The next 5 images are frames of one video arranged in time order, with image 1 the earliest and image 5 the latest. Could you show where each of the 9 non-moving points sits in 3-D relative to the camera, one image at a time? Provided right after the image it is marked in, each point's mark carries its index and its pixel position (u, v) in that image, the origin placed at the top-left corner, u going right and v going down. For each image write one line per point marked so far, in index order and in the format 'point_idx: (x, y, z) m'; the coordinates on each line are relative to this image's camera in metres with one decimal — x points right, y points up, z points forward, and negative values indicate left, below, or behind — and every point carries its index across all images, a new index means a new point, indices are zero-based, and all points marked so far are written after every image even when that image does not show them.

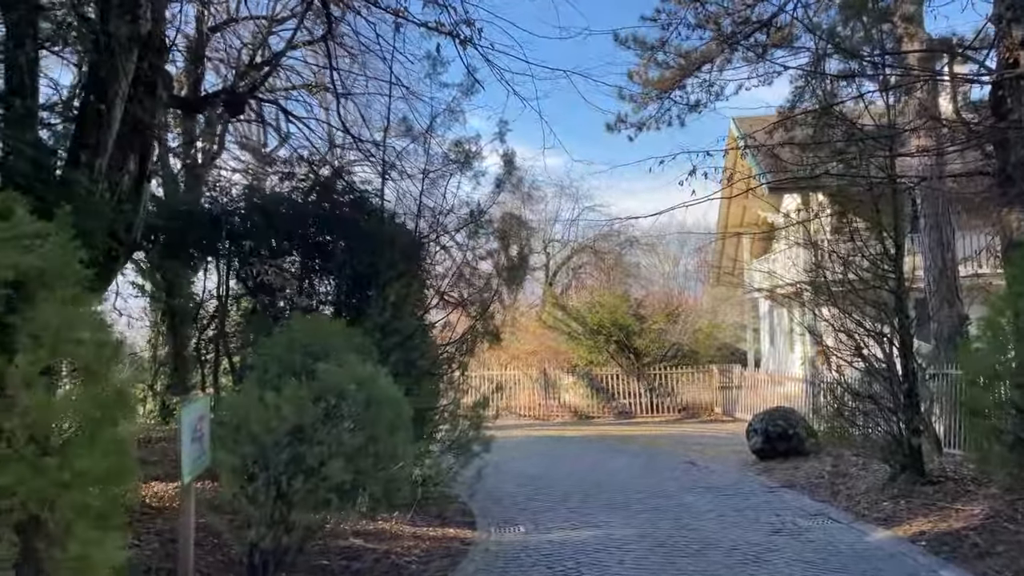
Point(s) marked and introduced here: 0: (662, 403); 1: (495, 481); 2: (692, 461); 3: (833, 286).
0: (+3.8, -2.9, +19.2) m
1: (-0.2, -2.6, +10.0) m
2: (+2.8, -2.7, +11.8) m
3: (+4.0, 0.0, +9.5) m
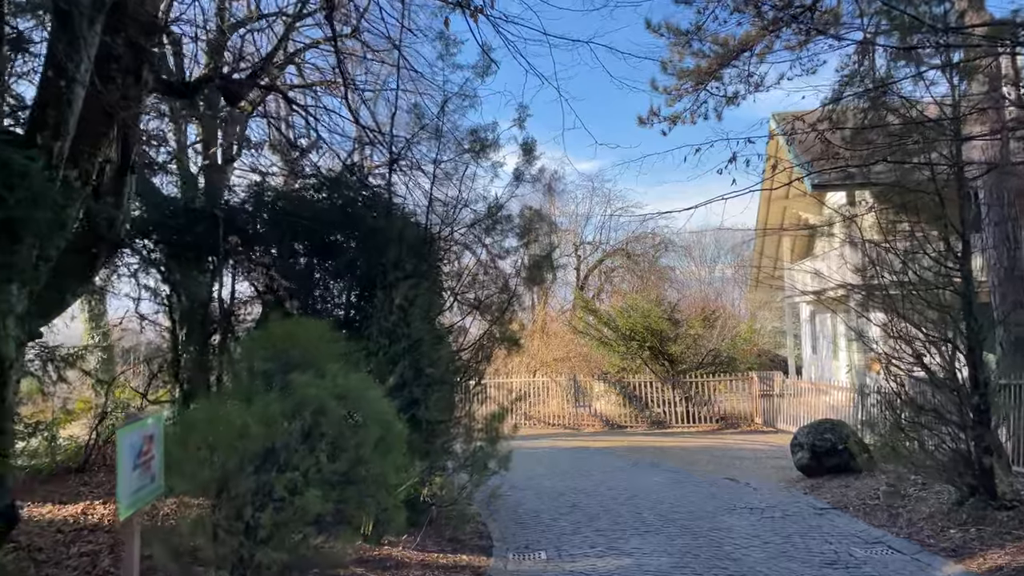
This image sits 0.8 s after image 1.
0: (+4.5, -3.0, +18.3) m
1: (+0.1, -2.6, +9.2) m
2: (+3.2, -2.7, +10.9) m
3: (+4.3, 0.0, +8.6) m
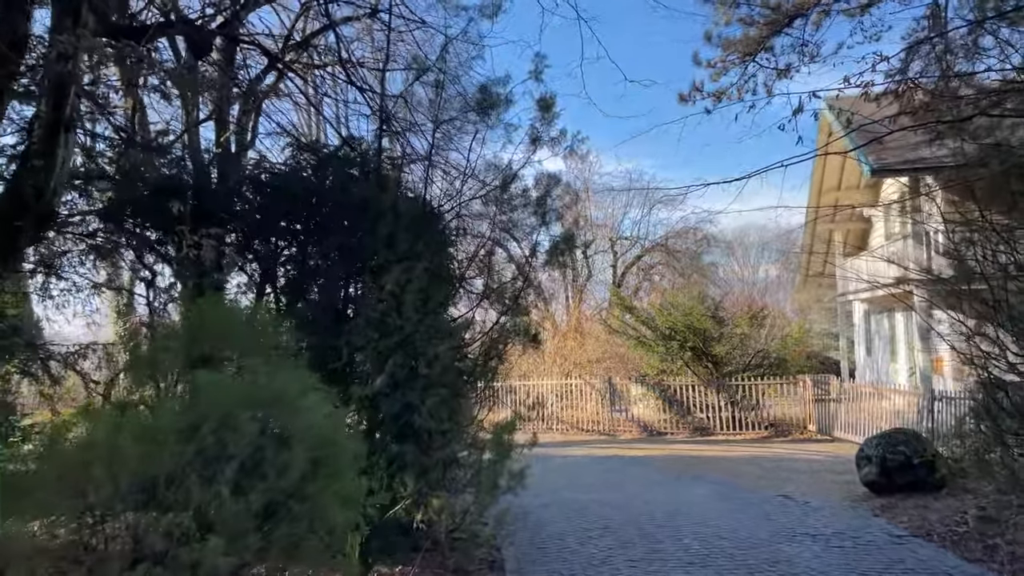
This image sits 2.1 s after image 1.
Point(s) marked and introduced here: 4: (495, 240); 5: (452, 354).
0: (+5.2, -2.9, +16.9) m
1: (+0.3, -2.5, +8.1) m
2: (+3.5, -2.6, +9.6) m
3: (+4.5, +0.1, +7.2) m
4: (-0.2, +0.4, +6.8) m
5: (-0.4, -0.5, +5.6) m
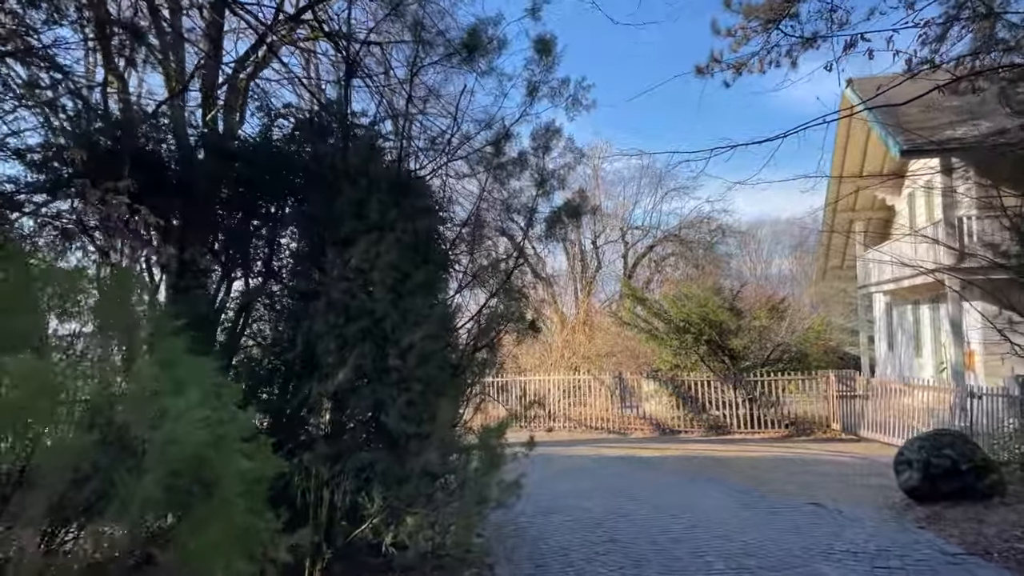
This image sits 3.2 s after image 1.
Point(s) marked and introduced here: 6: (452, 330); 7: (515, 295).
0: (+5.3, -2.7, +15.9) m
1: (+0.3, -2.3, +7.2) m
2: (+3.5, -2.4, +8.6) m
3: (+4.4, +0.3, +6.2) m
4: (-0.2, +0.6, +5.9) m
5: (-0.5, -0.3, +4.7) m
6: (-0.5, -0.3, +5.0) m
7: (0.0, -0.1, +6.0) m
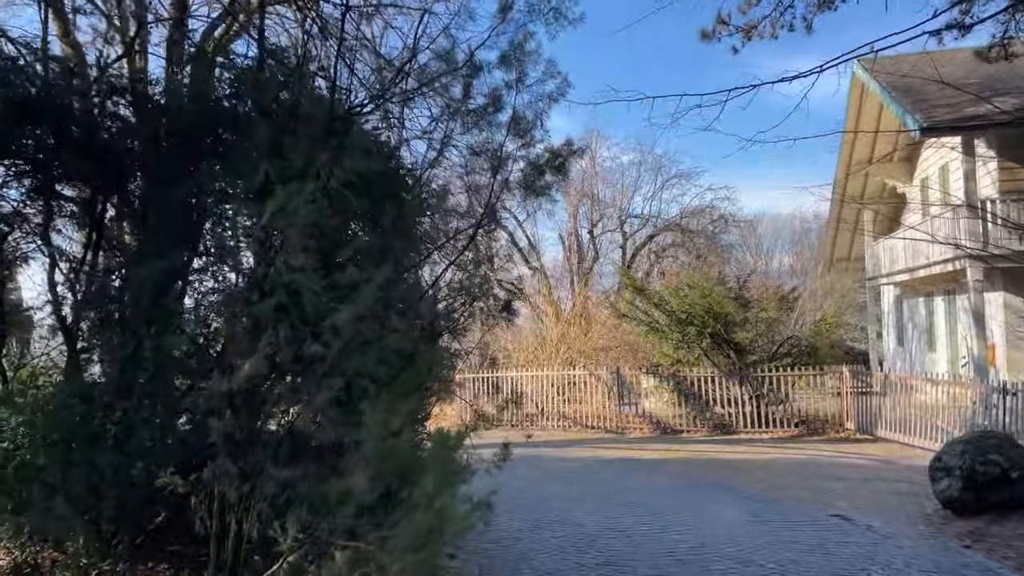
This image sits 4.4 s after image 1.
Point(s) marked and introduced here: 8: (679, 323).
0: (+5.1, -2.5, +14.9) m
1: (+0.1, -2.1, +6.1) m
2: (+3.3, -2.3, +7.6) m
3: (+4.2, +0.5, +5.1) m
4: (-0.4, +0.8, +4.8) m
5: (-0.7, -0.2, +3.6) m
6: (-0.6, -0.1, +3.9) m
7: (-0.2, +0.1, +5.0) m
8: (+3.5, -0.7, +15.9) m
